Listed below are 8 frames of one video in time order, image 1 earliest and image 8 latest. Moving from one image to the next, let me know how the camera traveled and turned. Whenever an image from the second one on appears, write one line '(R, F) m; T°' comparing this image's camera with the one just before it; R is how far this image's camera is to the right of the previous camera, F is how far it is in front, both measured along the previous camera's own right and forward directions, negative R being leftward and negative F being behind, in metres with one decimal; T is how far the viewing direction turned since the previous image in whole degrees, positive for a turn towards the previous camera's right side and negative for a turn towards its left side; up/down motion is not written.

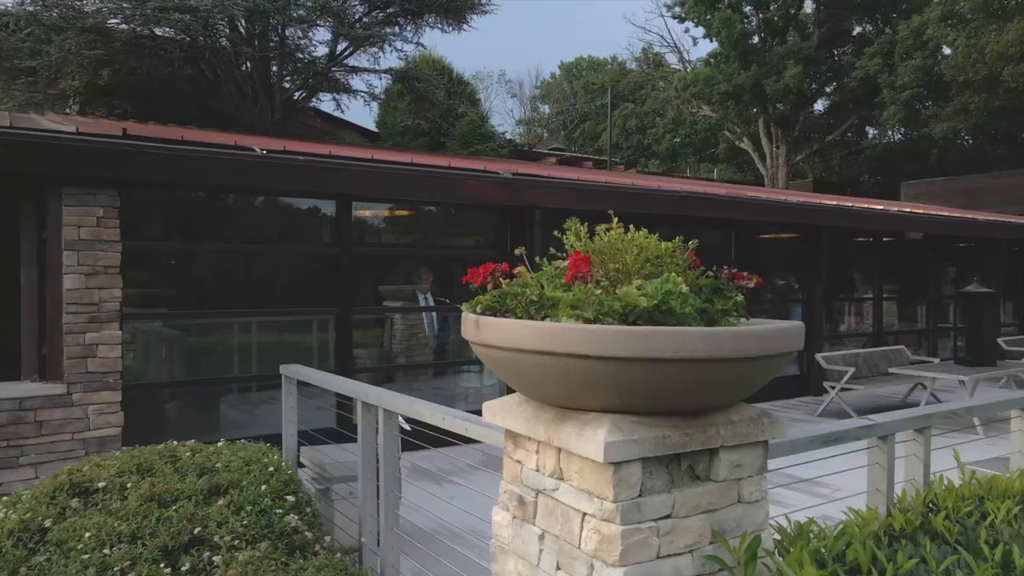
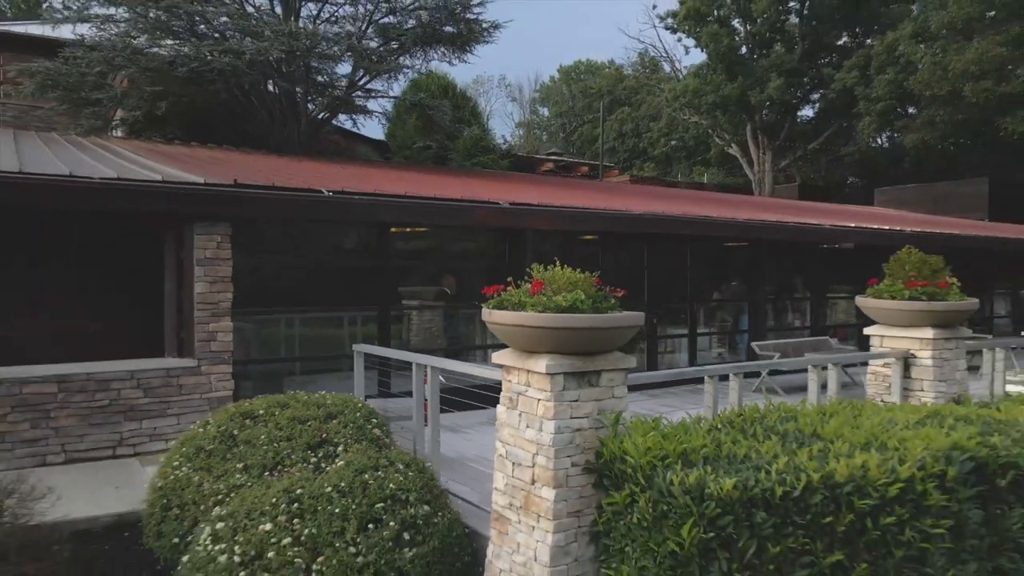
(0.0, -1.6) m; 0°
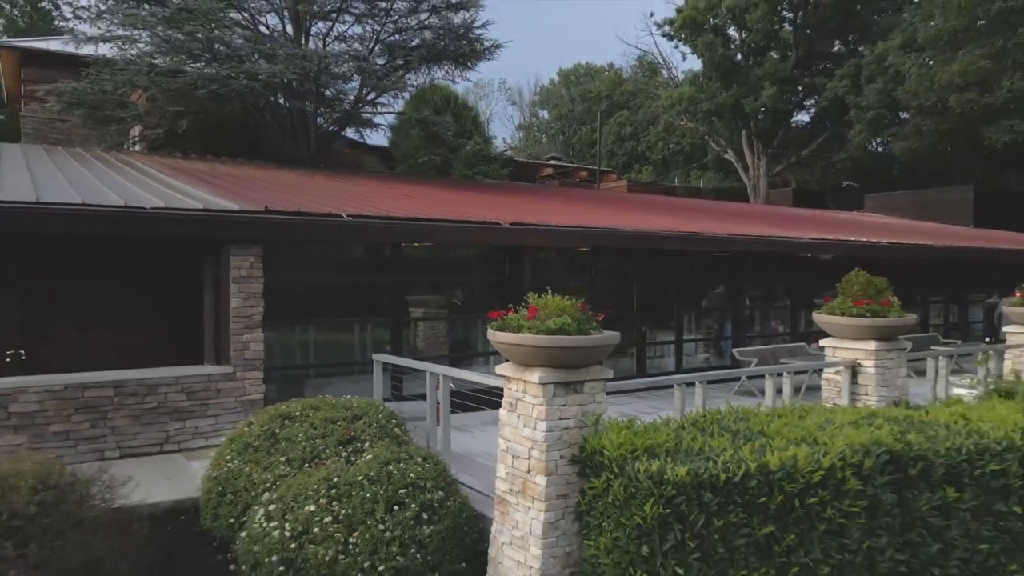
(0.0, -0.7) m; 0°
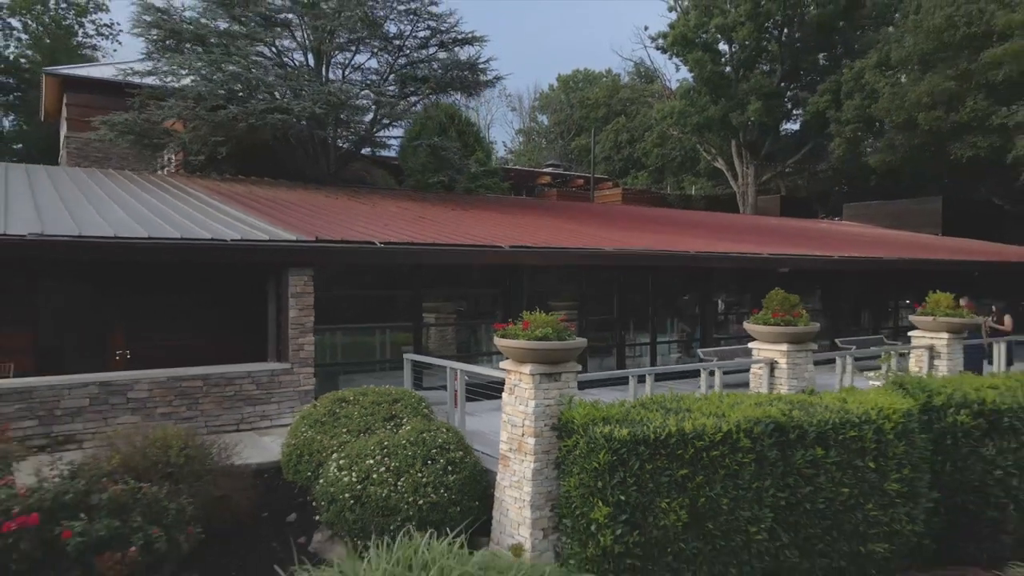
(0.0, -1.6) m; 0°
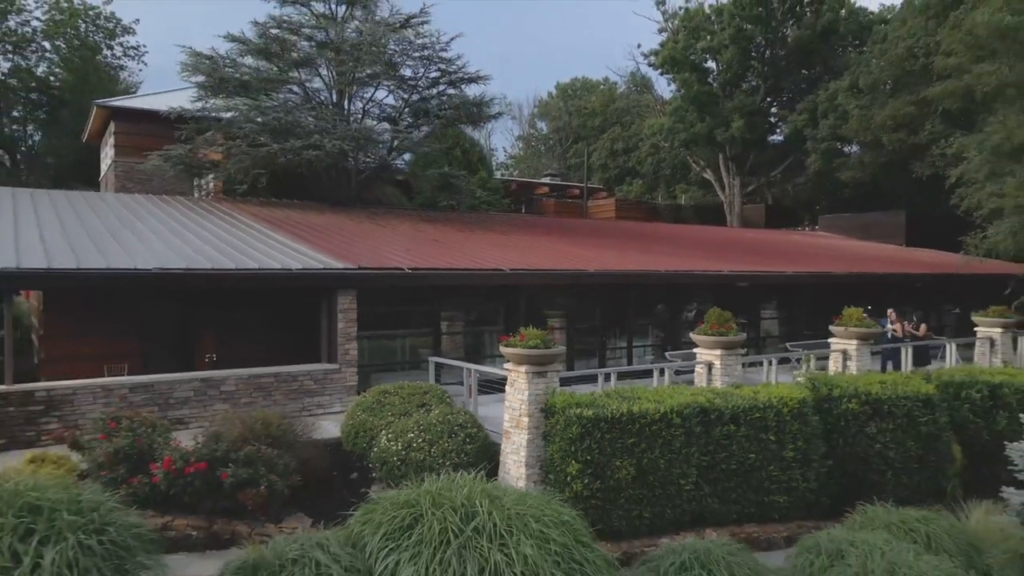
(0.0, -2.2) m; 0°
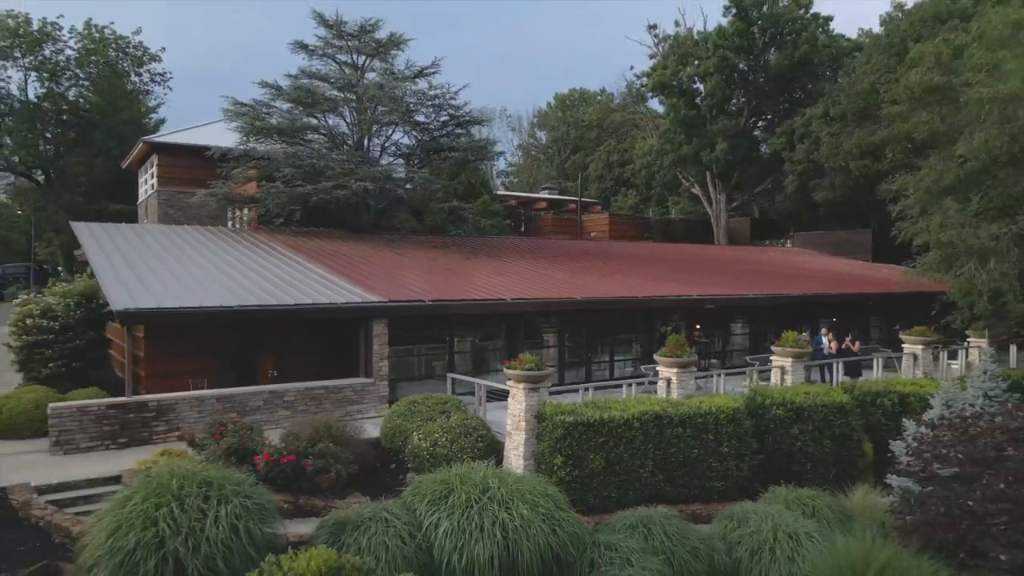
(0.0, -2.4) m; 0°
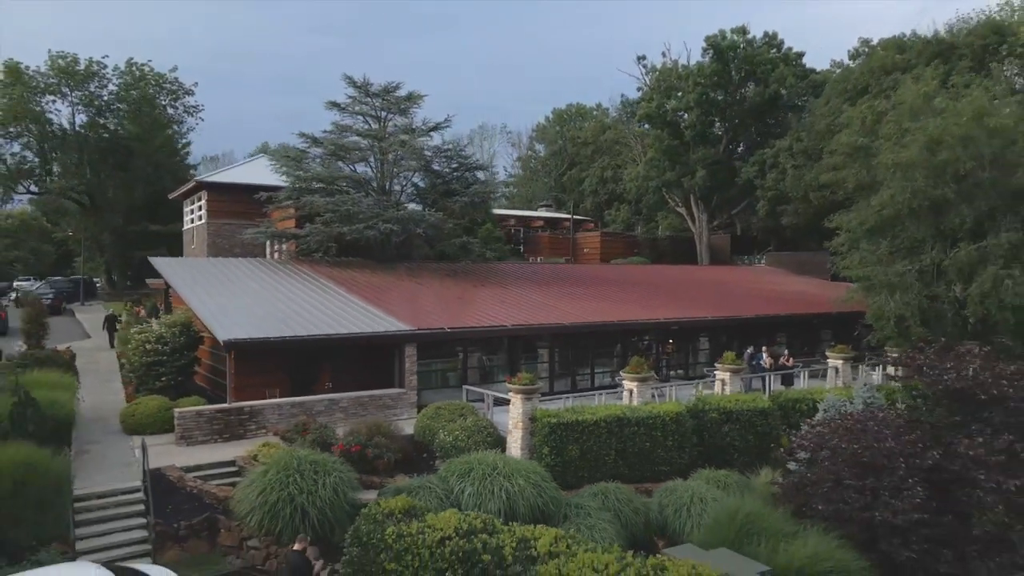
(0.0, -3.7) m; 0°
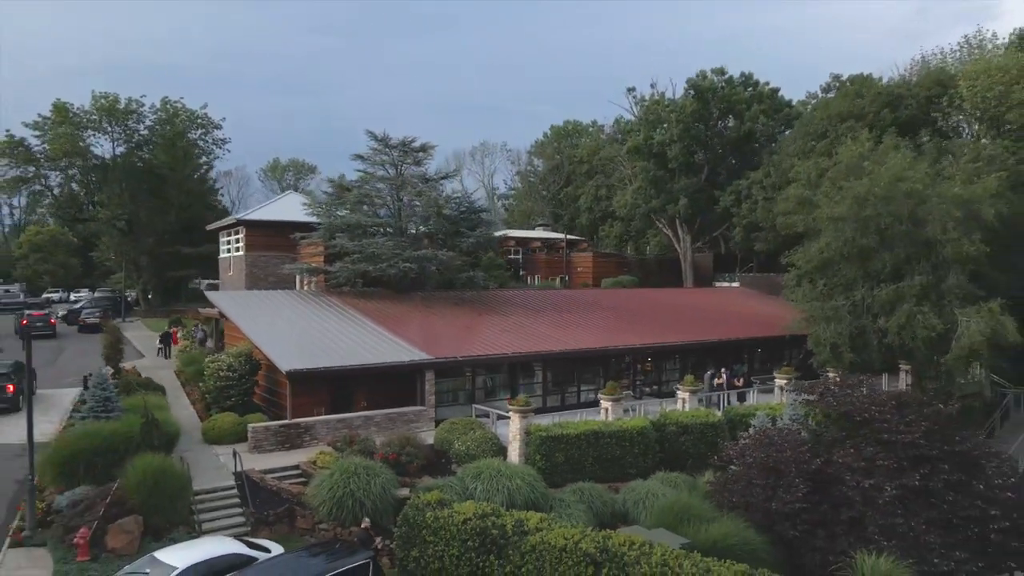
(0.0, -3.8) m; 0°
